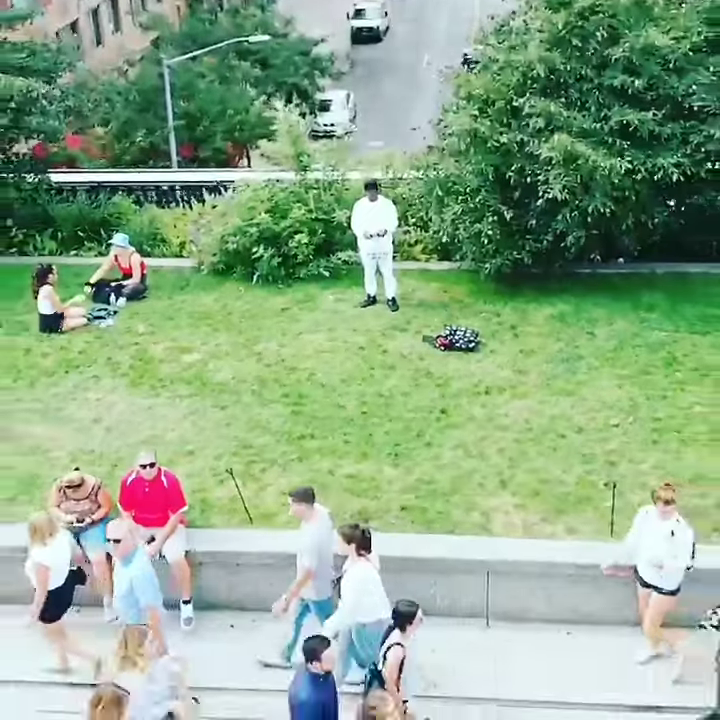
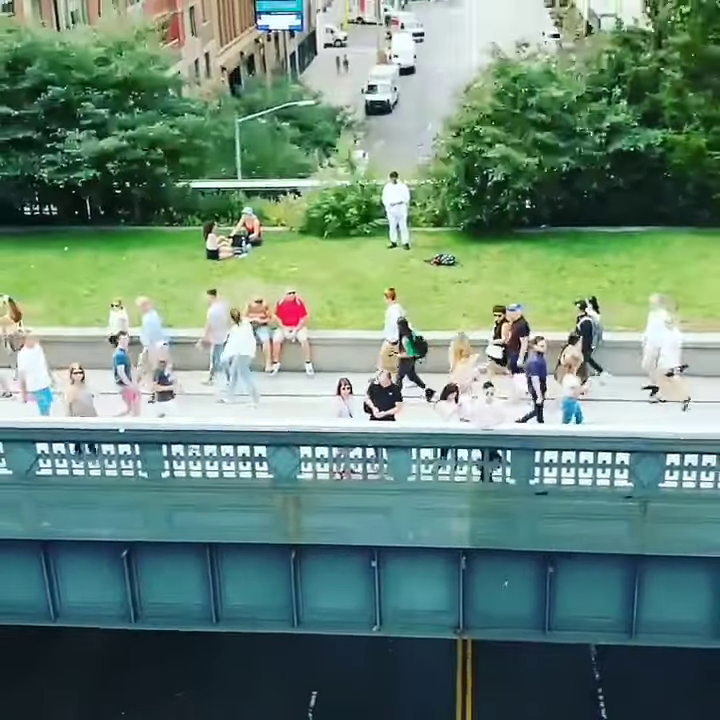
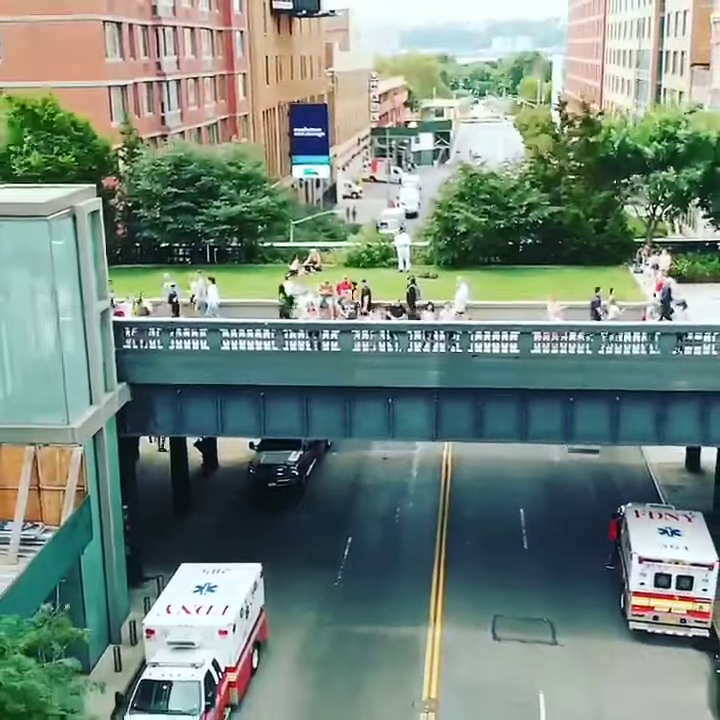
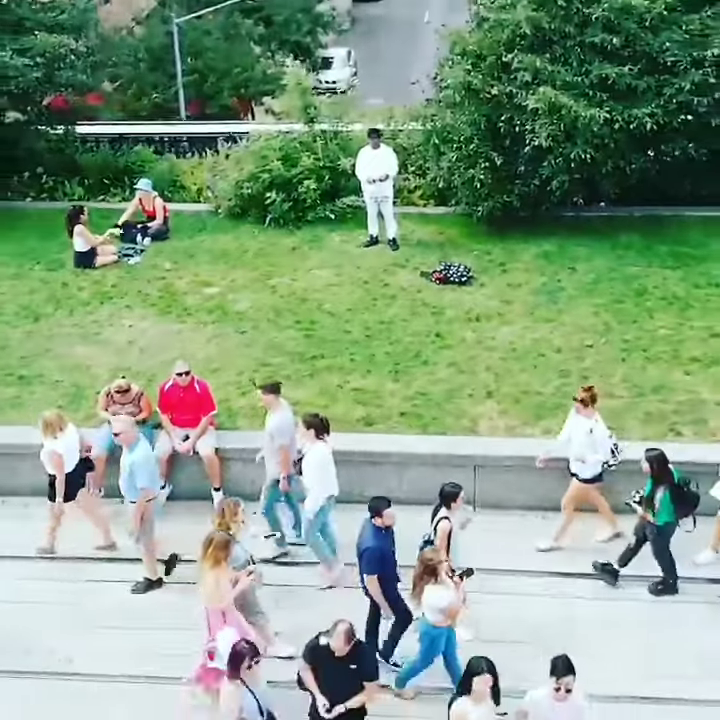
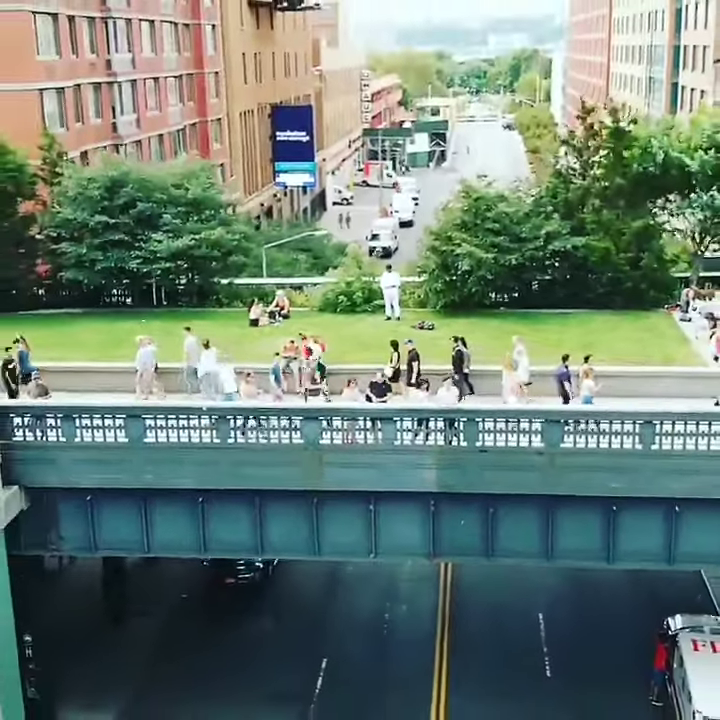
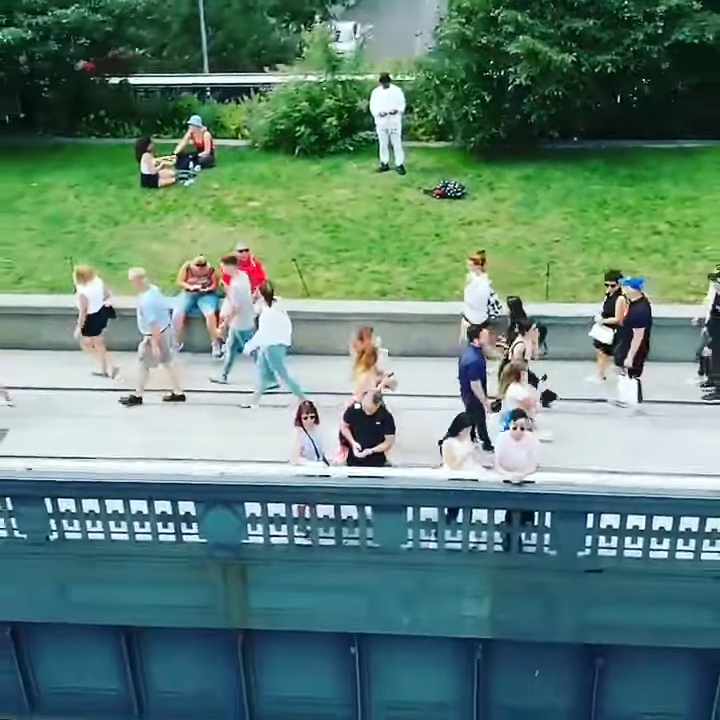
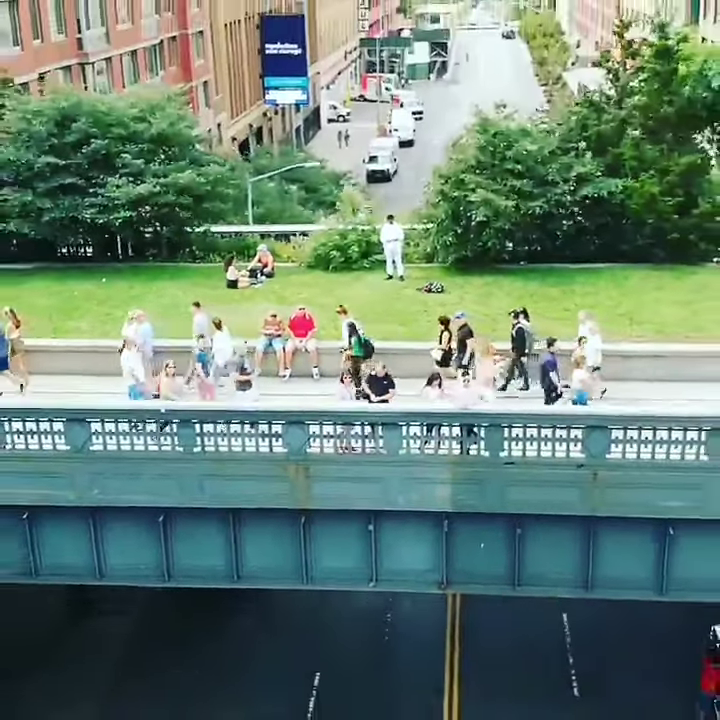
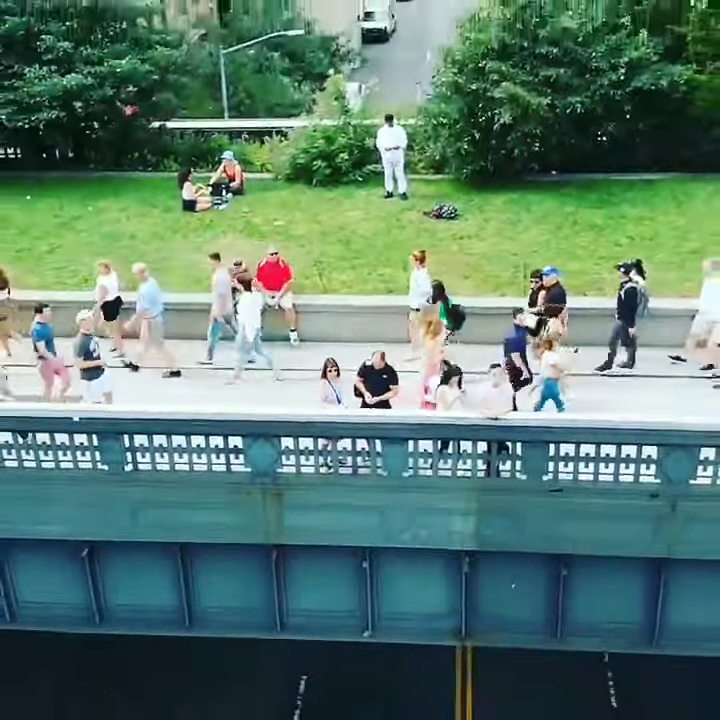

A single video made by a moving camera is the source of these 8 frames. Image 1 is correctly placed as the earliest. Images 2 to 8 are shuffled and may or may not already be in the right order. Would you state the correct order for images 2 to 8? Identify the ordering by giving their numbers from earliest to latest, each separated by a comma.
4, 6, 8, 2, 7, 5, 3
